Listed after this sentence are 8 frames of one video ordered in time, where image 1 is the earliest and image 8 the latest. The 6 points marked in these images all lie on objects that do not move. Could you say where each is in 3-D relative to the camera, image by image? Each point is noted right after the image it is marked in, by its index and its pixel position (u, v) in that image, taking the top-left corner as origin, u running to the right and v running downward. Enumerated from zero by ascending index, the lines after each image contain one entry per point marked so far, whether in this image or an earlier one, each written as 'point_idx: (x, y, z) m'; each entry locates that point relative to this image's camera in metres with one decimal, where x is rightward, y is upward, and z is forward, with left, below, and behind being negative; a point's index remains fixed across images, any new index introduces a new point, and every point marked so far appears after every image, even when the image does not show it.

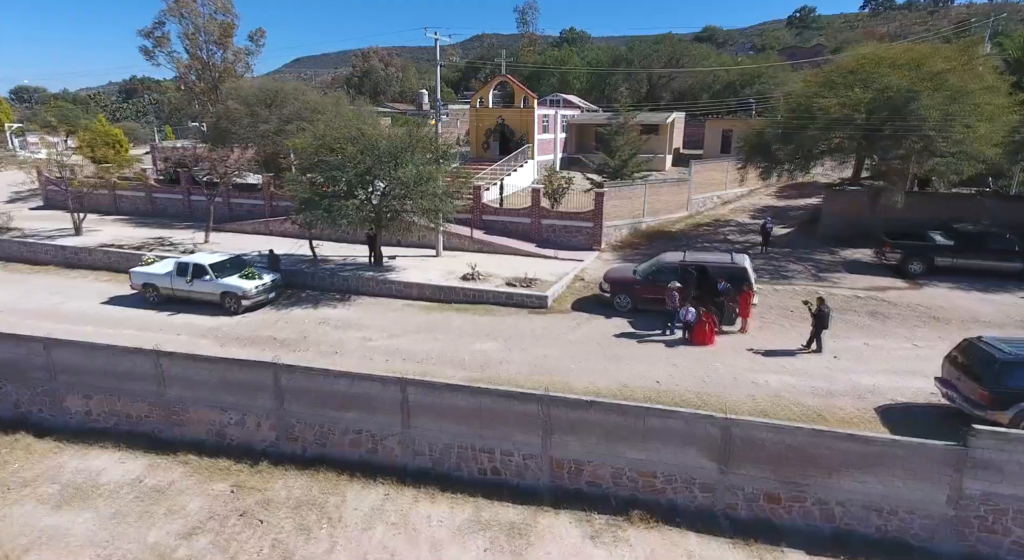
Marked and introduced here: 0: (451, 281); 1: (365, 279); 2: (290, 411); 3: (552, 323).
0: (-1.9, 0.0, +19.6) m
1: (-4.6, 0.0, +19.6) m
2: (-4.5, -2.6, +12.4) m
3: (+1.1, -1.2, +16.8) m
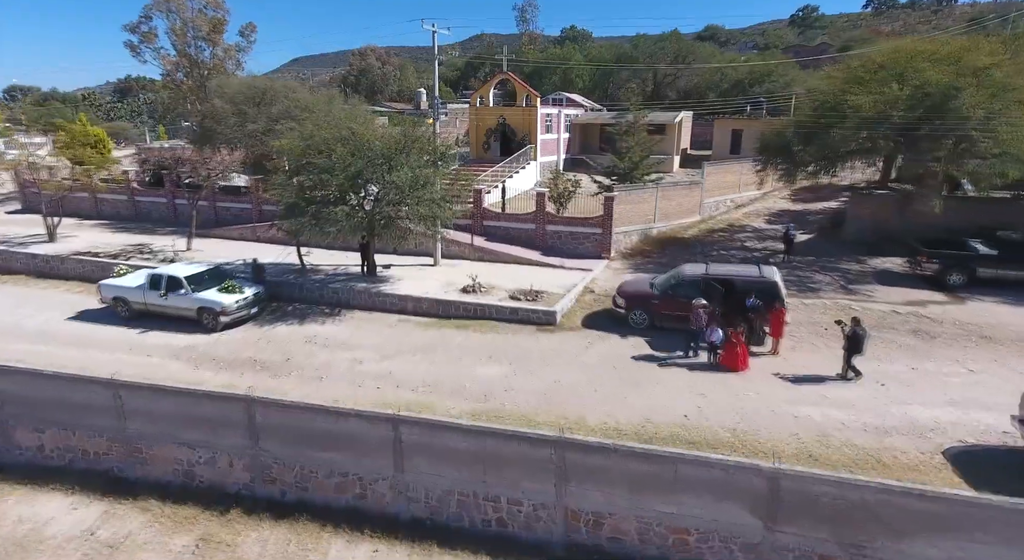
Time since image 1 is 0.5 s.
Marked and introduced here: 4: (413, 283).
0: (-1.8, -0.4, +18.0) m
1: (-4.5, -0.3, +18.1) m
2: (-4.3, -3.0, +10.9) m
3: (+1.2, -1.5, +15.3) m
4: (-3.1, -0.1, +19.0) m
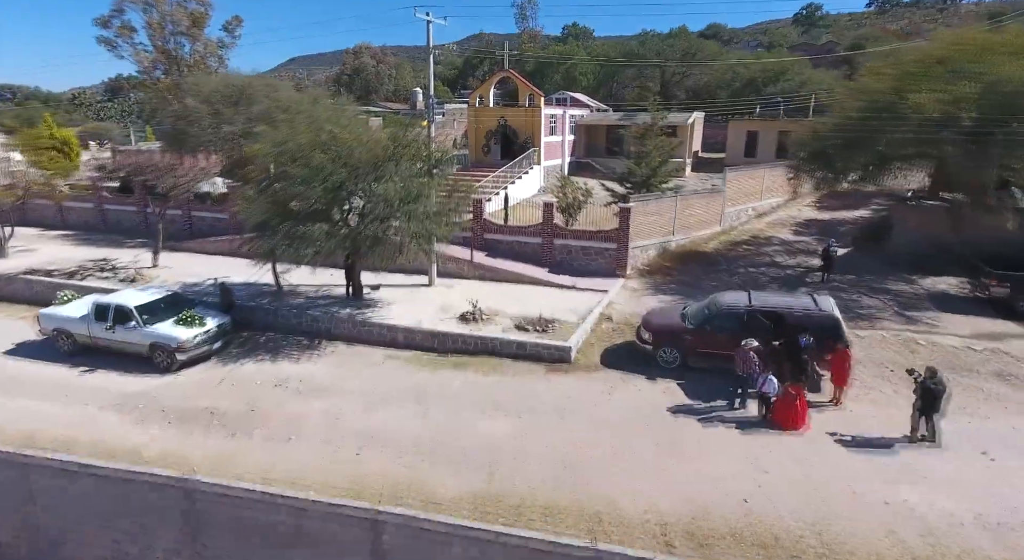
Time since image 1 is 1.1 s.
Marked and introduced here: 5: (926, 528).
0: (-1.6, -1.1, +15.6) m
1: (-4.4, -1.0, +15.7) m
2: (-4.1, -3.7, +8.5) m
3: (+1.4, -2.2, +12.9) m
4: (-2.9, -0.8, +16.6) m
5: (+5.4, -3.2, +8.1) m
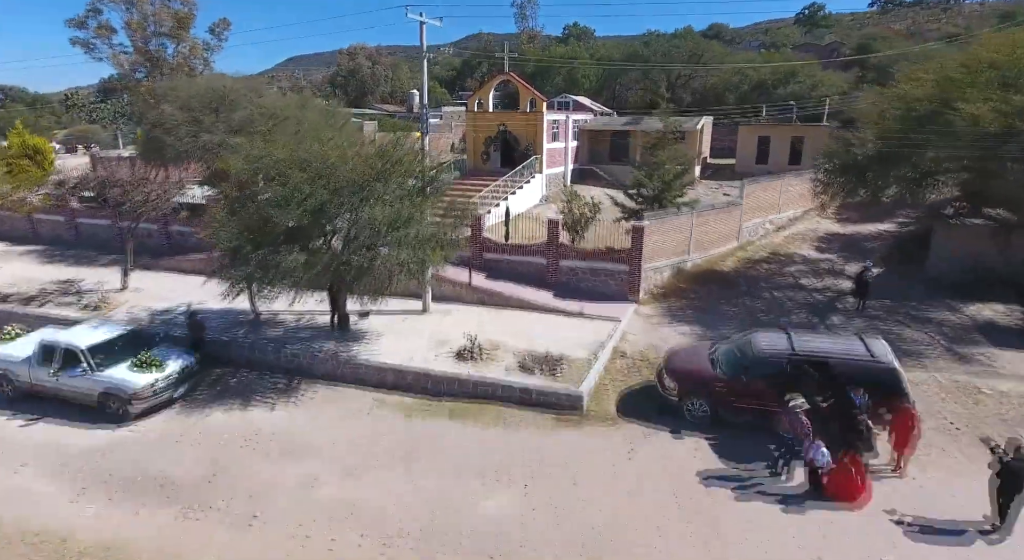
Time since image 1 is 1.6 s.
0: (-1.6, -1.8, +13.9) m
1: (-4.3, -1.7, +13.9) m
2: (-4.1, -4.4, +6.7) m
3: (+1.5, -2.9, +11.2) m
4: (-2.8, -1.5, +14.9) m
5: (+5.5, -4.0, +6.4) m
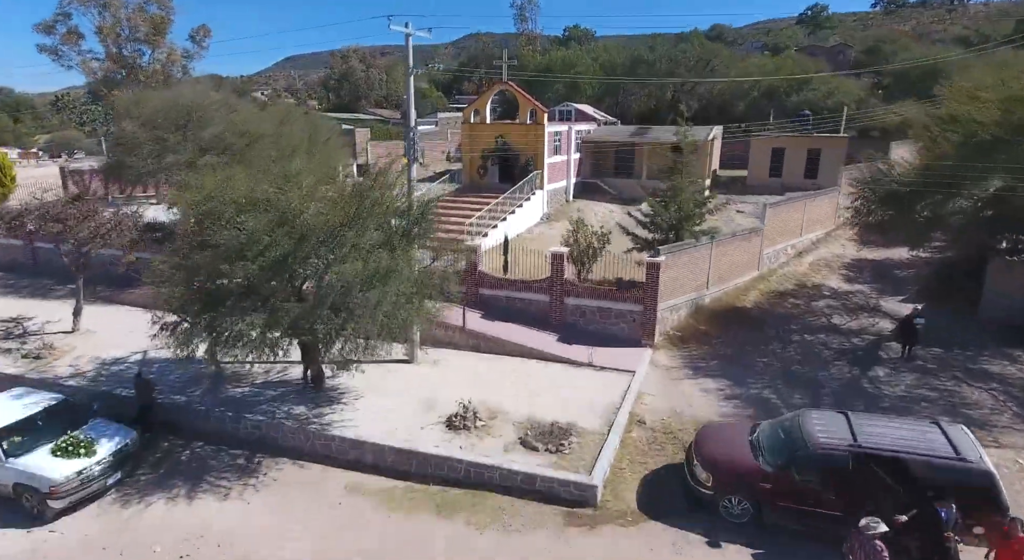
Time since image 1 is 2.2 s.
0: (-1.6, -2.9, +11.9) m
1: (-4.3, -2.9, +11.9) m
2: (-4.0, -5.5, +4.7) m
3: (+1.5, -4.0, +9.1) m
4: (-2.9, -2.6, +12.8) m
5: (+5.5, -5.1, +4.4) m
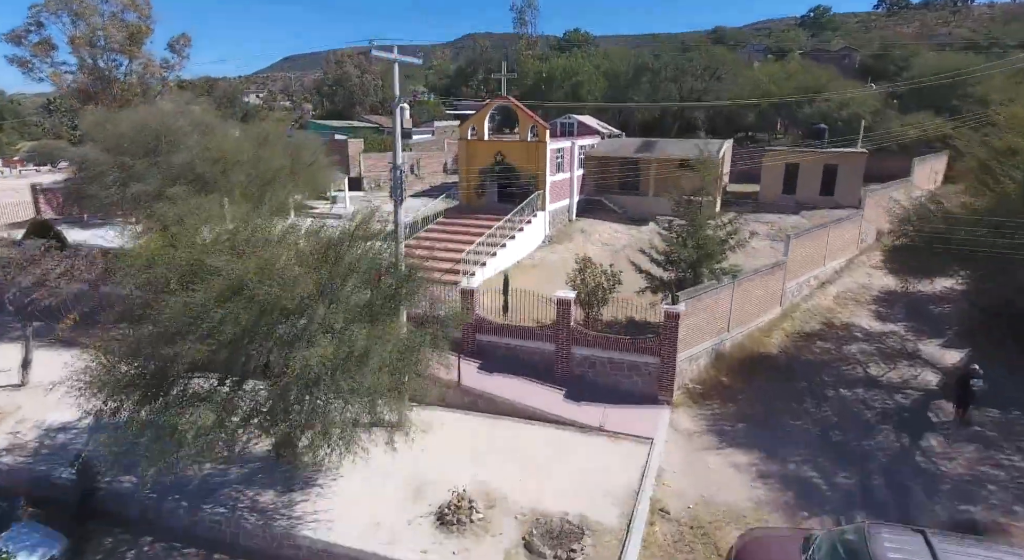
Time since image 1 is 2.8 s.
0: (-1.5, -4.1, +10.1) m
1: (-4.3, -4.0, +10.1) m
2: (-4.0, -6.7, +2.9) m
3: (+1.5, -5.2, +7.4) m
4: (-2.8, -3.8, +11.1) m
5: (+5.6, -6.2, +2.6) m
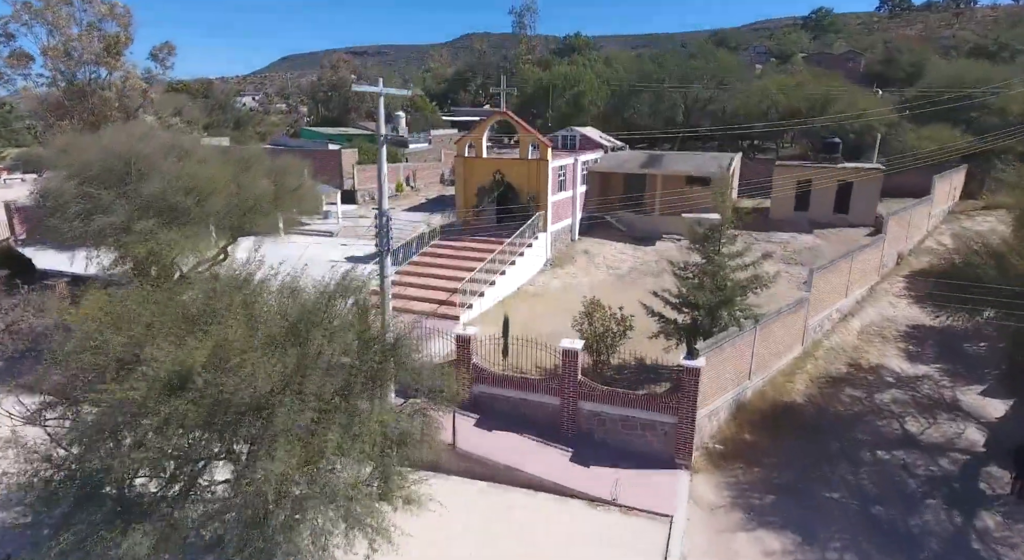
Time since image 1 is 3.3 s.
0: (-1.5, -5.1, +8.6) m
1: (-4.2, -5.1, +8.6) m
2: (-3.9, -7.8, +1.4) m
3: (+1.5, -6.3, +5.9) m
4: (-2.8, -4.8, +9.6) m
5: (+5.6, -7.3, +1.2) m
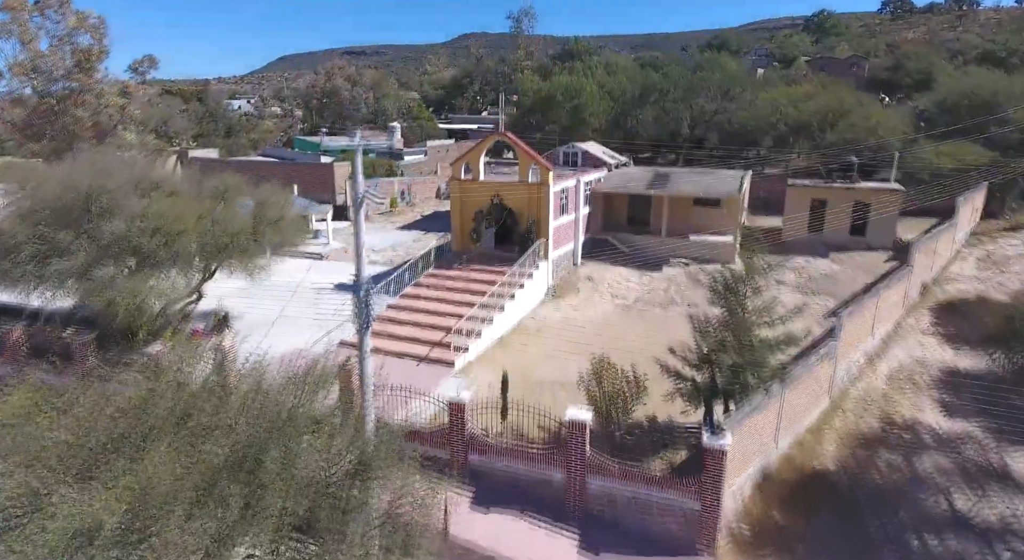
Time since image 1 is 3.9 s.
0: (-1.5, -6.3, +7.1) m
1: (-4.2, -6.3, +7.1) m
2: (-3.9, -9.0, -0.1) m
3: (+1.6, -7.5, +4.4) m
4: (-2.8, -6.0, +8.0) m
5: (+5.7, -8.5, -0.4) m
